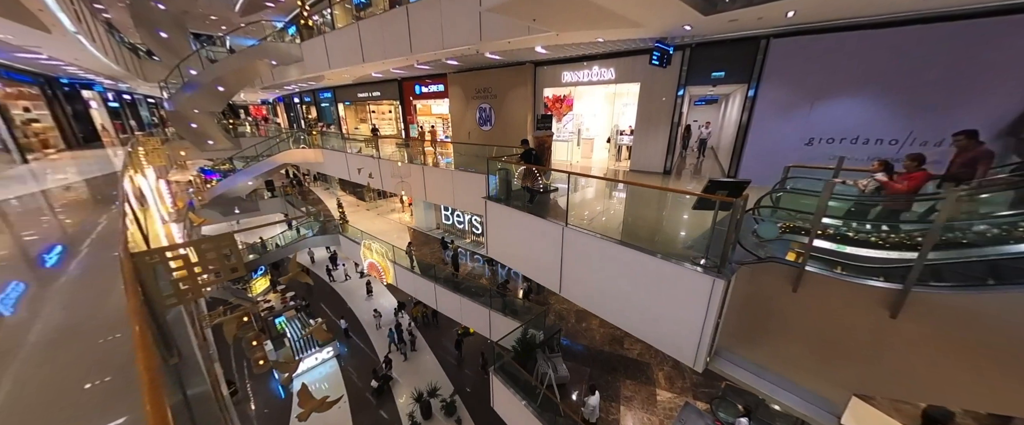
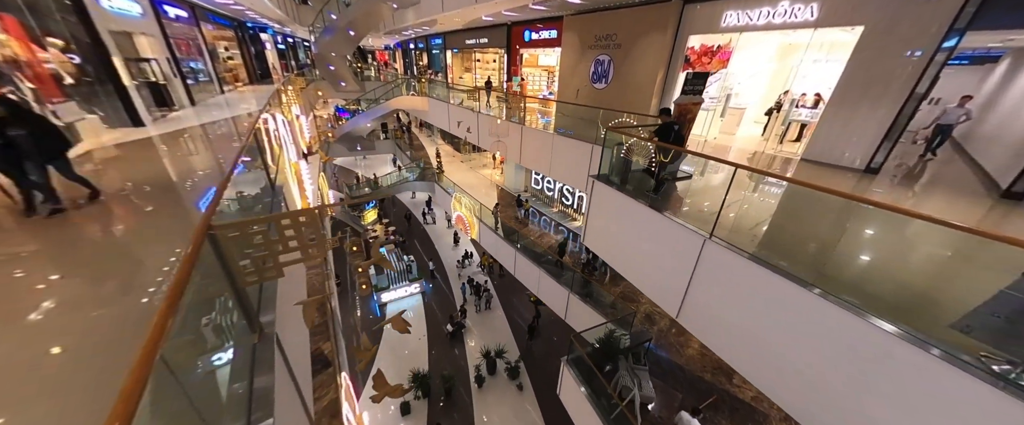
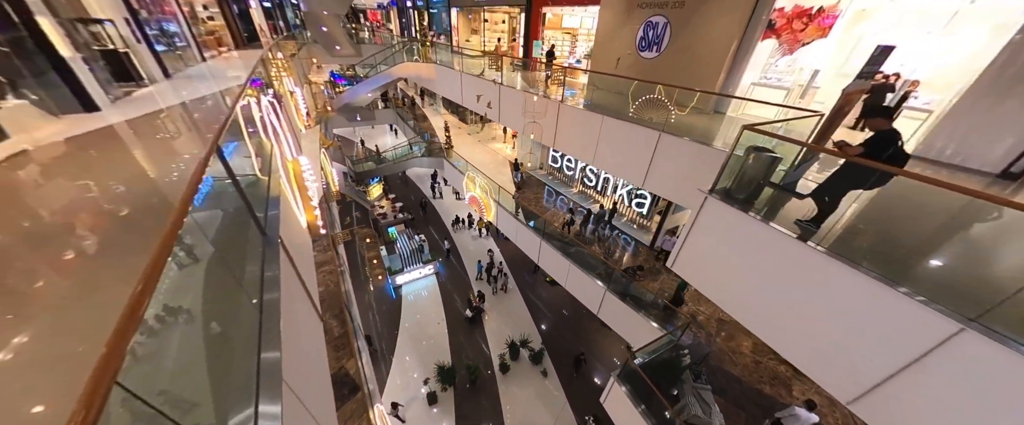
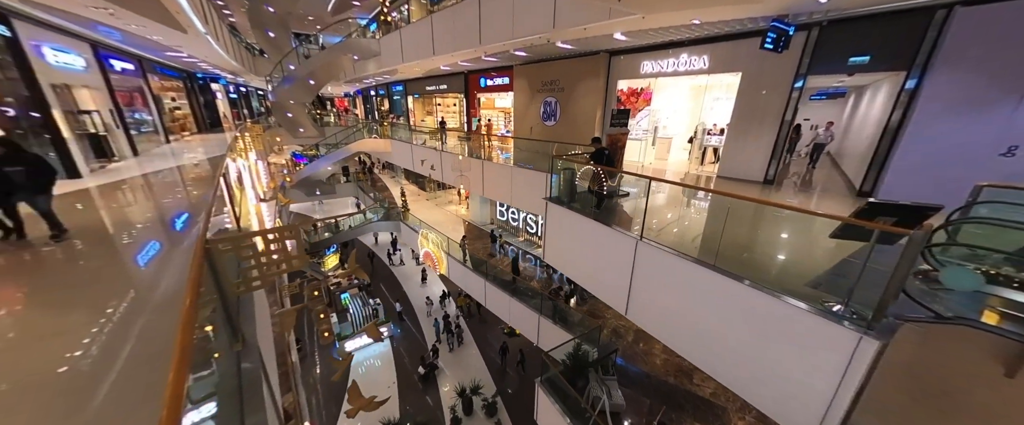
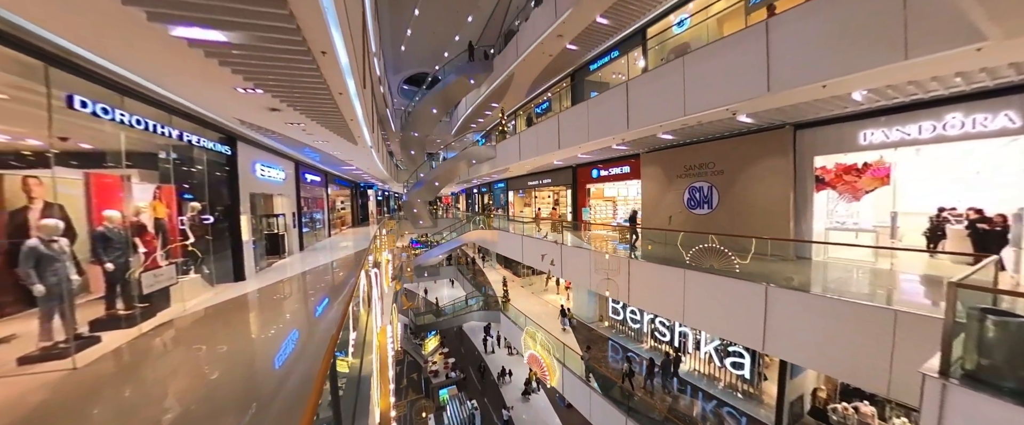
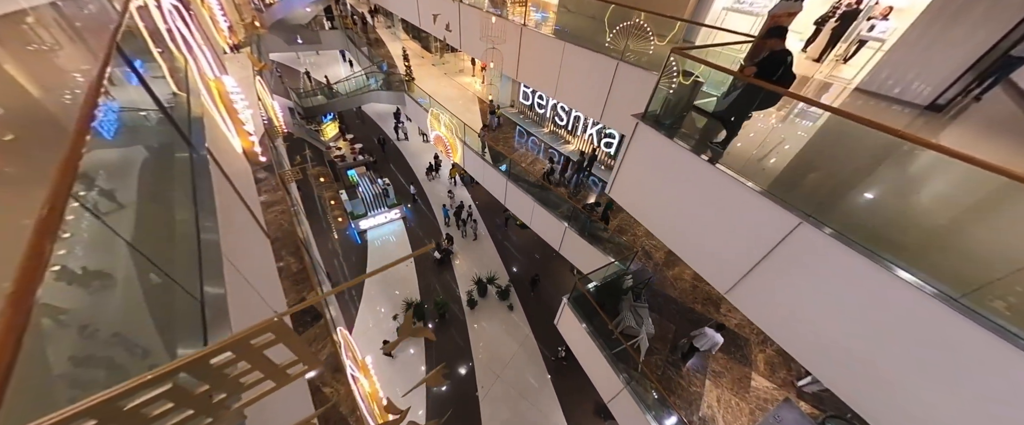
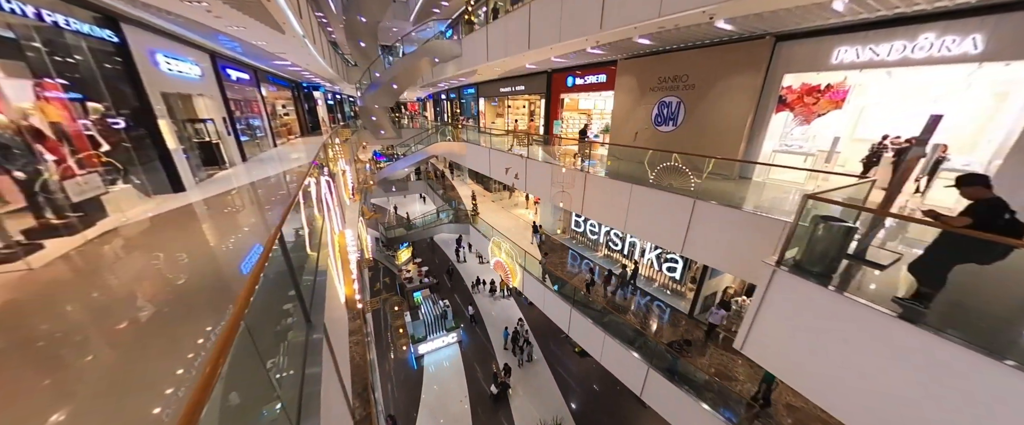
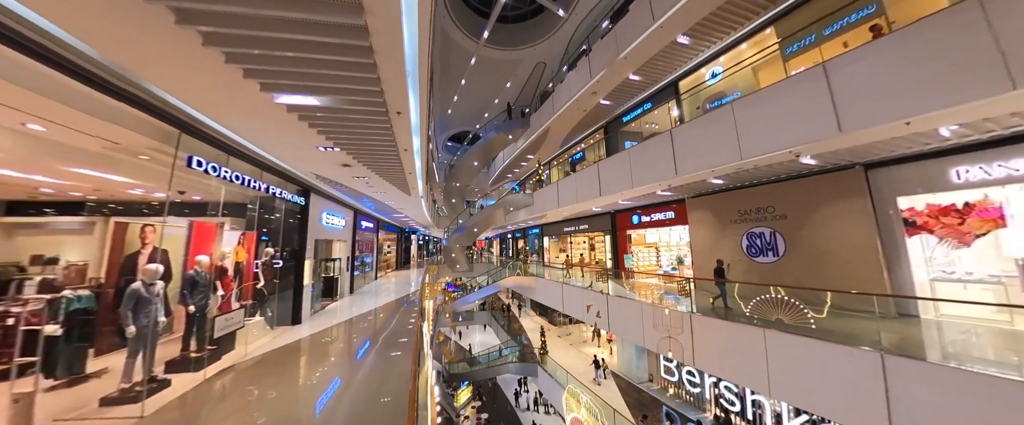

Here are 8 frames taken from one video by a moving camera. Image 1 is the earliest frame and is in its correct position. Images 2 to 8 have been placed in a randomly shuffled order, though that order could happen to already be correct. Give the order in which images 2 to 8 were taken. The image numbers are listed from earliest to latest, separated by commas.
4, 2, 6, 3, 7, 5, 8
